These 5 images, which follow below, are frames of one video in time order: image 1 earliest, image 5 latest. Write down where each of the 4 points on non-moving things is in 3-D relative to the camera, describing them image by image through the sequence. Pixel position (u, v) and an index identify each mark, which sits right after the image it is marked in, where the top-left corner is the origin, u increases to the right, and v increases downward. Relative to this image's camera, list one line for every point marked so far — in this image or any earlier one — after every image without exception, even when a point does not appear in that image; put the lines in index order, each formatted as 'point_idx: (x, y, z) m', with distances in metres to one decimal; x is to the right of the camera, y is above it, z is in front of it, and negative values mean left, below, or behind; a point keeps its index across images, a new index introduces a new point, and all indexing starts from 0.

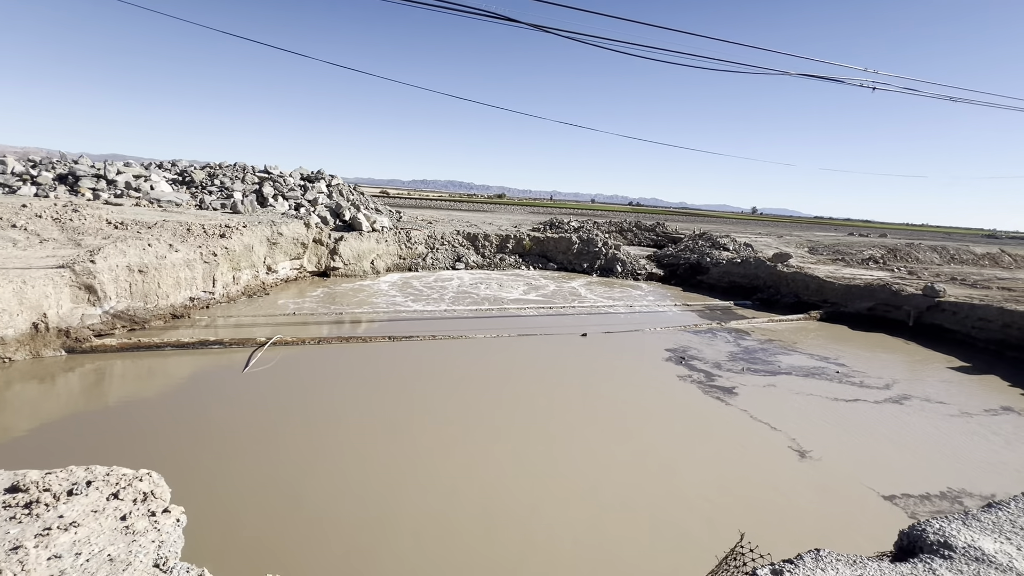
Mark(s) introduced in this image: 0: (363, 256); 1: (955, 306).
0: (-4.0, +0.9, +12.6) m
1: (+9.0, -0.4, +9.6) m
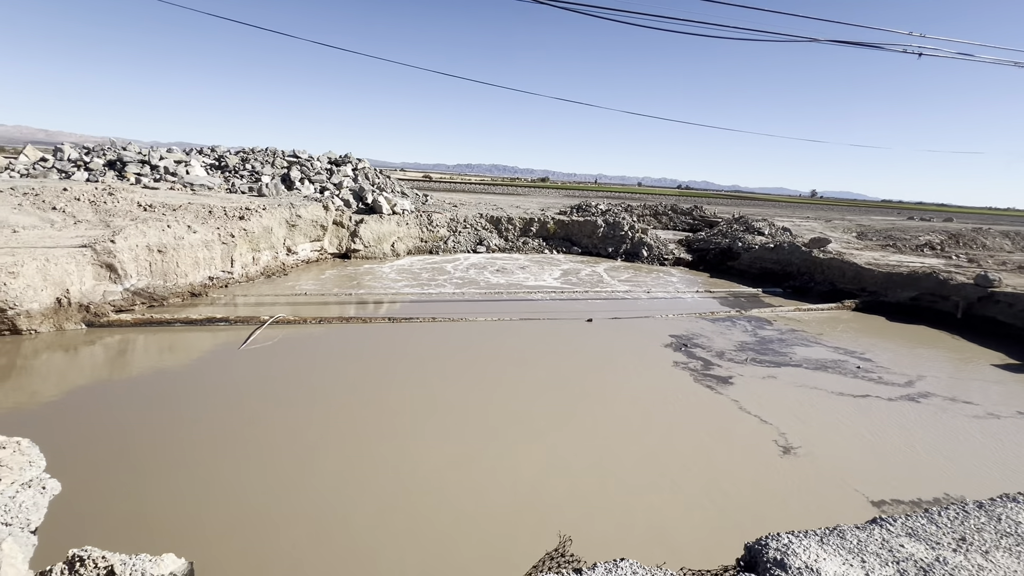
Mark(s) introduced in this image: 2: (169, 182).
0: (-3.5, +1.4, +12.8) m
1: (+9.2, -0.2, +8.7) m
2: (-9.0, +2.8, +12.3) m
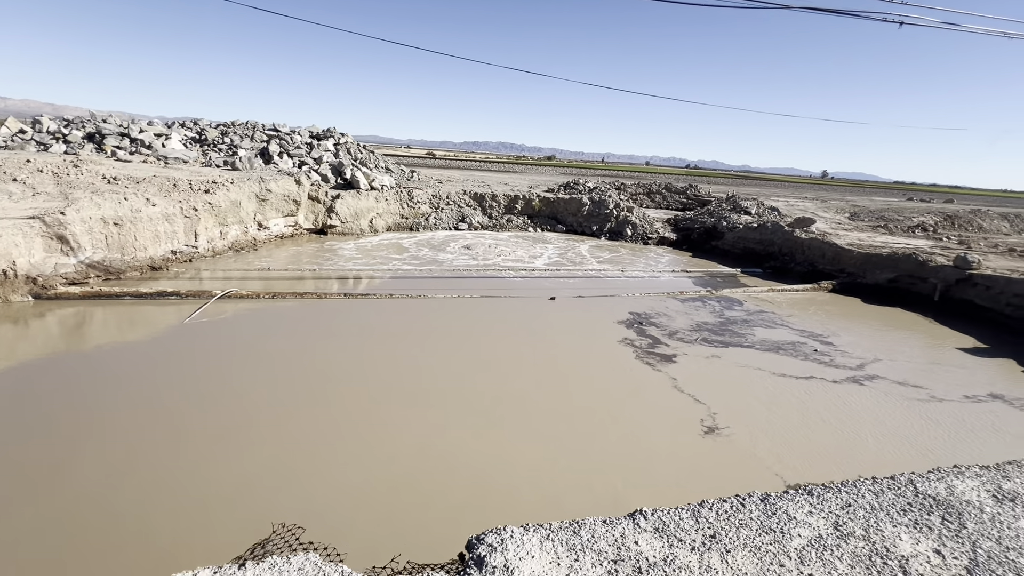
0: (-4.1, +2.0, +12.7) m
1: (+8.6, +0.1, +8.4) m
2: (-9.6, +3.4, +12.2) m
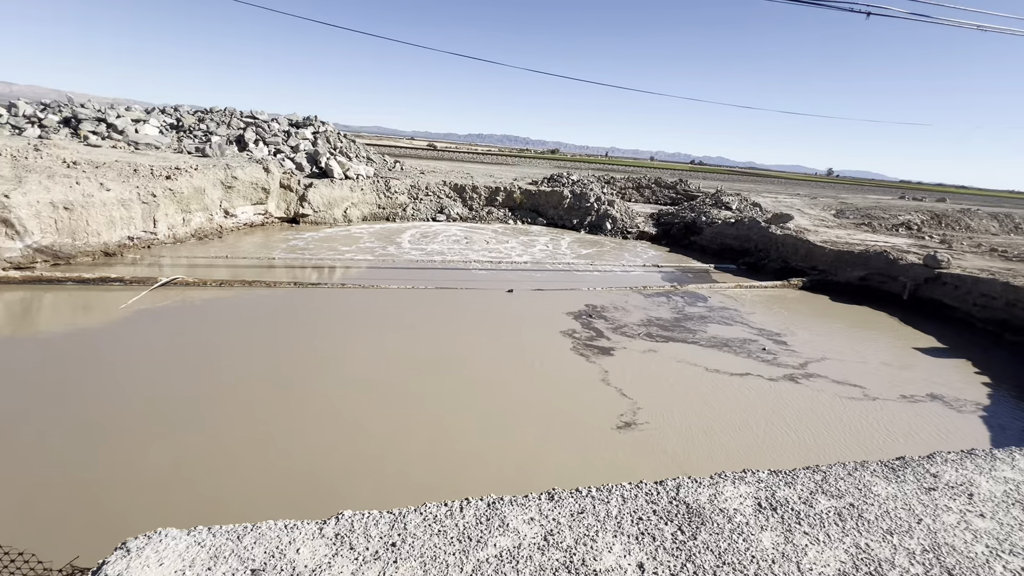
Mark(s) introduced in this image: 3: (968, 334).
0: (-4.8, +2.3, +12.5) m
1: (+7.8, +0.2, +8.3) m
2: (-10.2, +3.8, +12.1) m
3: (+7.6, -0.7, +7.8) m
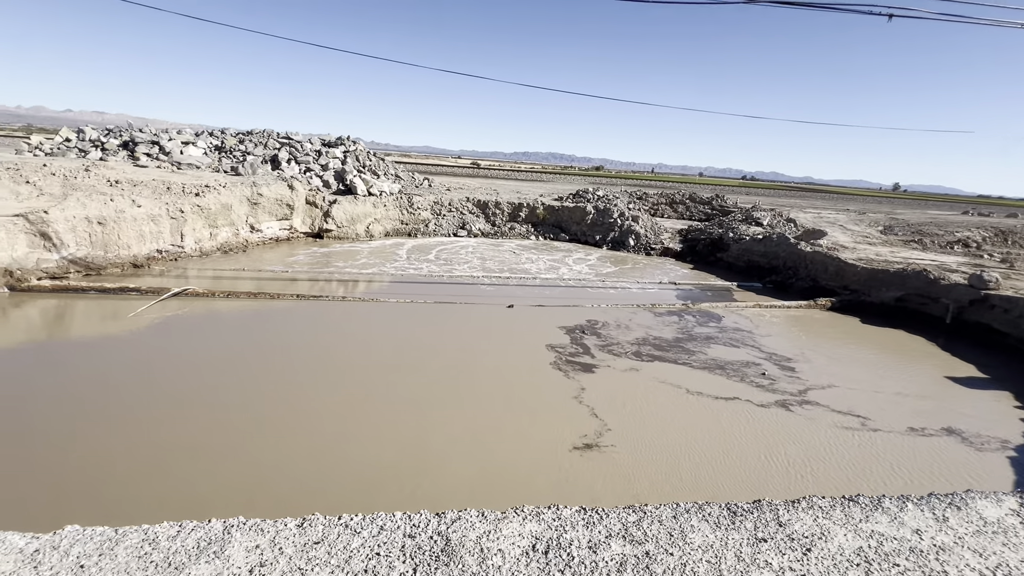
0: (-4.3, +1.9, +12.9) m
1: (+7.9, -0.2, +7.5) m
2: (-9.7, +3.5, +13.0) m
3: (+7.5, -1.1, +7.0) m
